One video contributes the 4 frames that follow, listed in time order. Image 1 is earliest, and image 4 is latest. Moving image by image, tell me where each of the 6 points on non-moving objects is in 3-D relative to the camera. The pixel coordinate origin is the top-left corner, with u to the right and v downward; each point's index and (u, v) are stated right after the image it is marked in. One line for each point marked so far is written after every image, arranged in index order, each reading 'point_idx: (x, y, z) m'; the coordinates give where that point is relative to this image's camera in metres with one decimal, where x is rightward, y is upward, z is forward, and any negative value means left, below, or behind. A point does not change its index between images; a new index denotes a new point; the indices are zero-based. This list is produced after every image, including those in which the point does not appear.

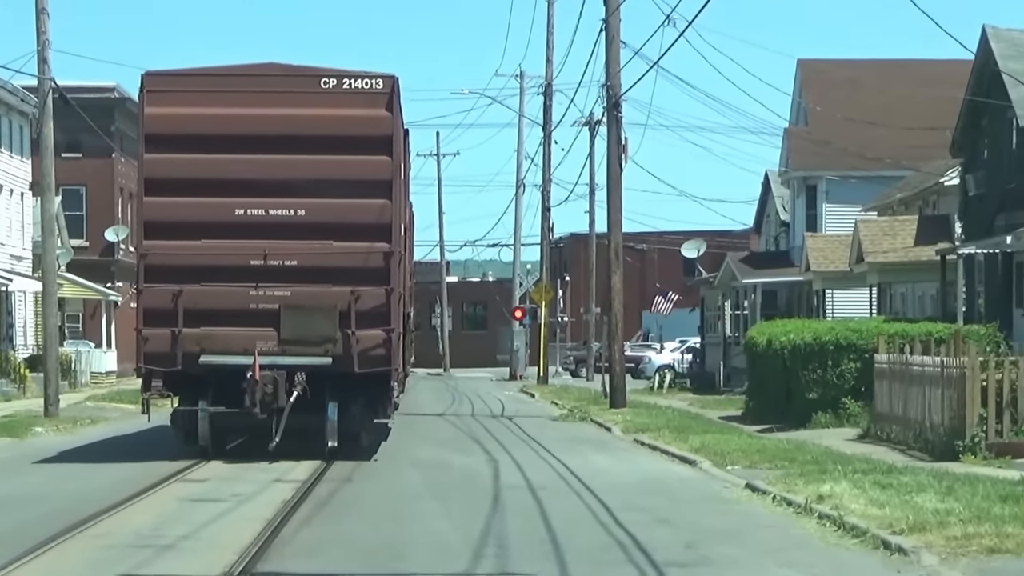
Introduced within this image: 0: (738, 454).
0: (+2.8, -2.0, +16.5) m
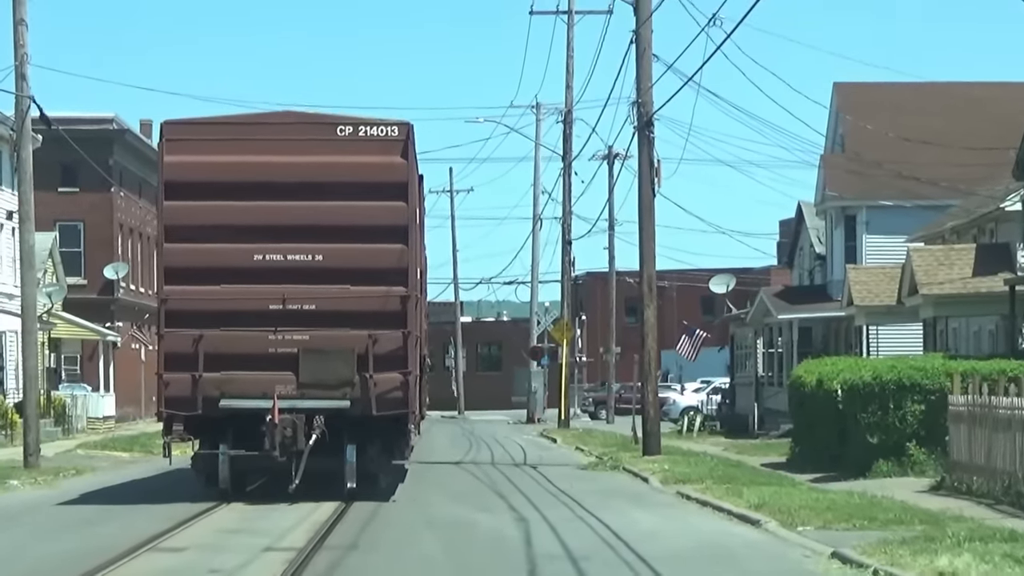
0: (+3.1, -2.4, +14.2) m
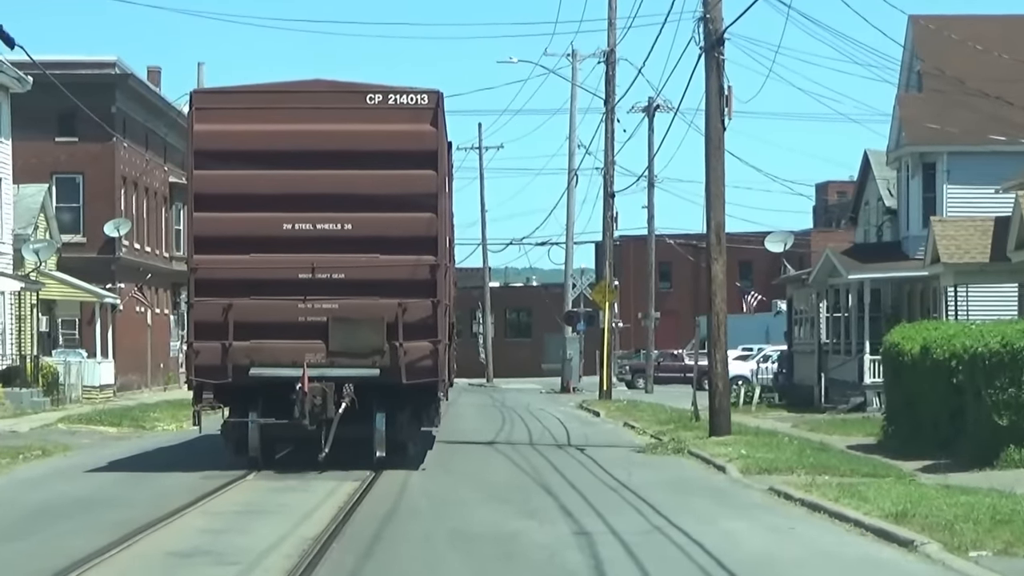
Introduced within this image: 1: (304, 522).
0: (+3.6, -1.9, +10.5) m
1: (-1.9, -2.1, +11.9) m
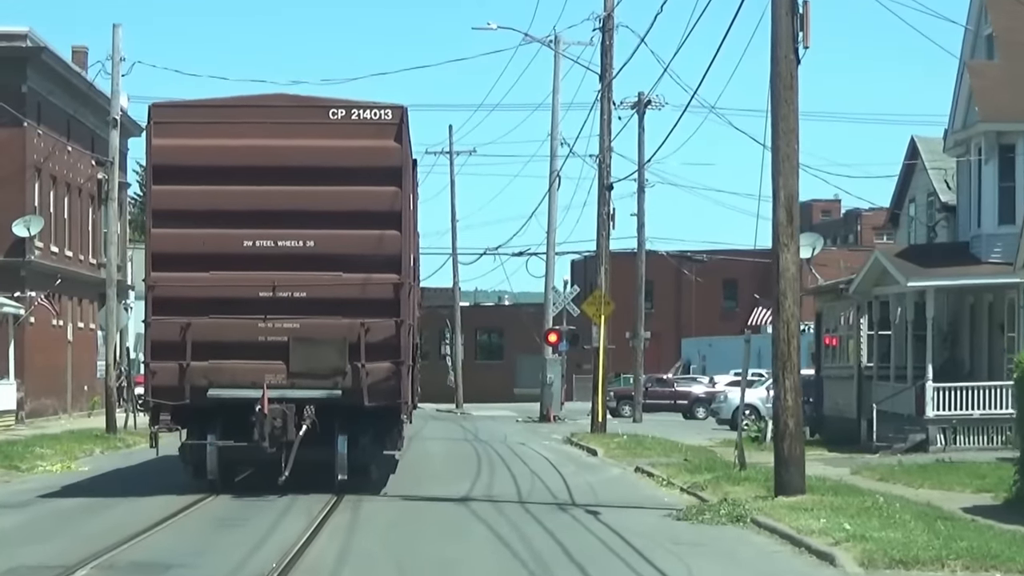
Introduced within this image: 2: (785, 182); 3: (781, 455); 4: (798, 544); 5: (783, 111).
0: (+3.7, -1.7, +4.4) m
1: (-1.9, -1.9, +5.7) m
2: (+3.0, +1.1, +14.7) m
3: (+3.0, -1.8, +14.7) m
4: (+2.5, -2.3, +12.0) m
5: (+3.0, +1.9, +14.7) m
